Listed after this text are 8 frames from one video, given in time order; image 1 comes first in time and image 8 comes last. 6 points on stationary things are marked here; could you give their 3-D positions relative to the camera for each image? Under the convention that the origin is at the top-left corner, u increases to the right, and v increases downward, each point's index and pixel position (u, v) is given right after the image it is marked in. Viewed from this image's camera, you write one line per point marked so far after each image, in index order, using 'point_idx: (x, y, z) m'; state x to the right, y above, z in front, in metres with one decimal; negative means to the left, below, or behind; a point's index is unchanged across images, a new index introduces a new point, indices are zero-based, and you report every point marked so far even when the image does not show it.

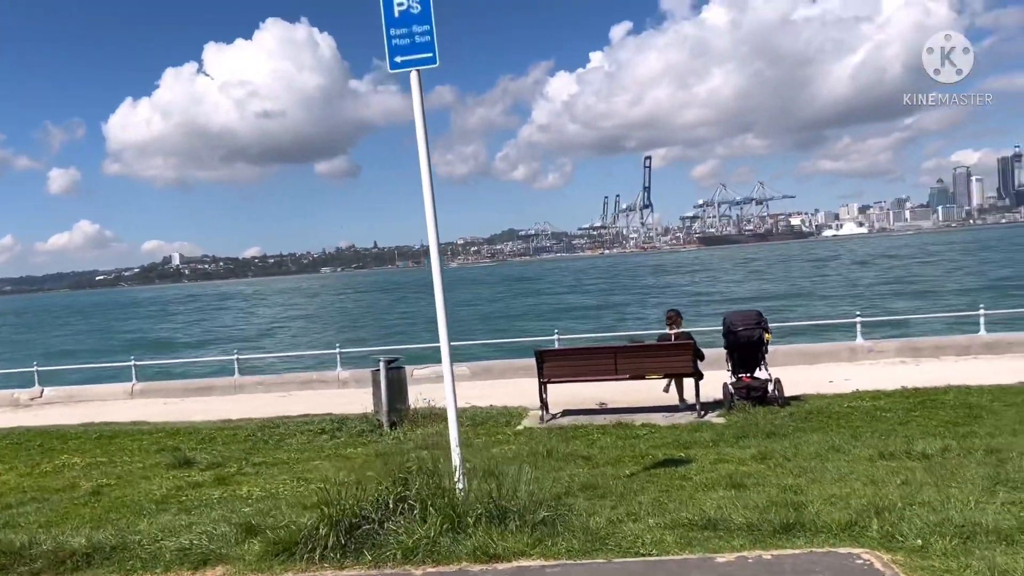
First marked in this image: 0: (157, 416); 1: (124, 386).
0: (-6.0, -2.2, +14.3) m
1: (-7.3, -1.9, +16.2) m
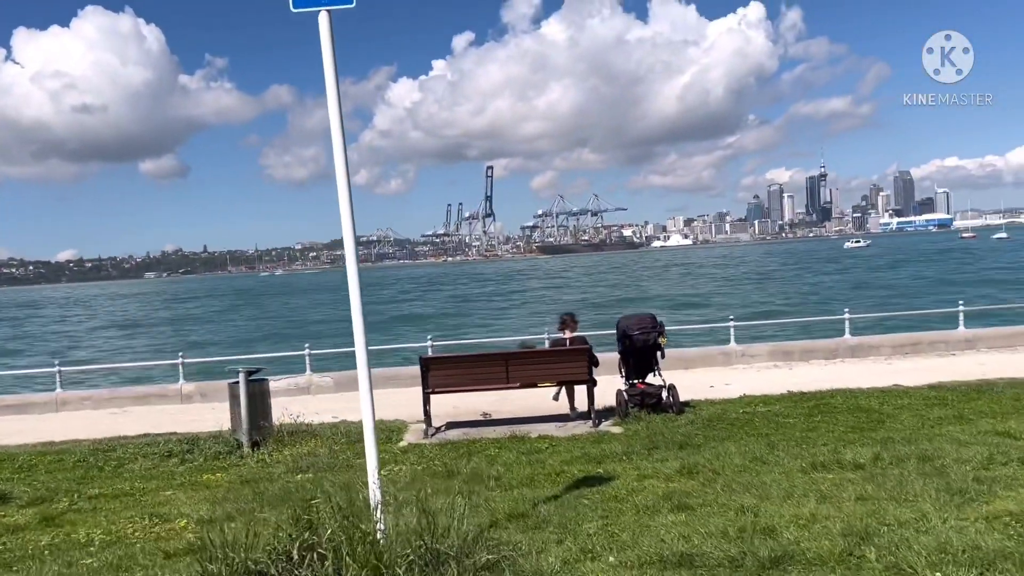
0: (-7.9, -2.2, +12.1) m
1: (-9.6, -1.9, +13.7) m
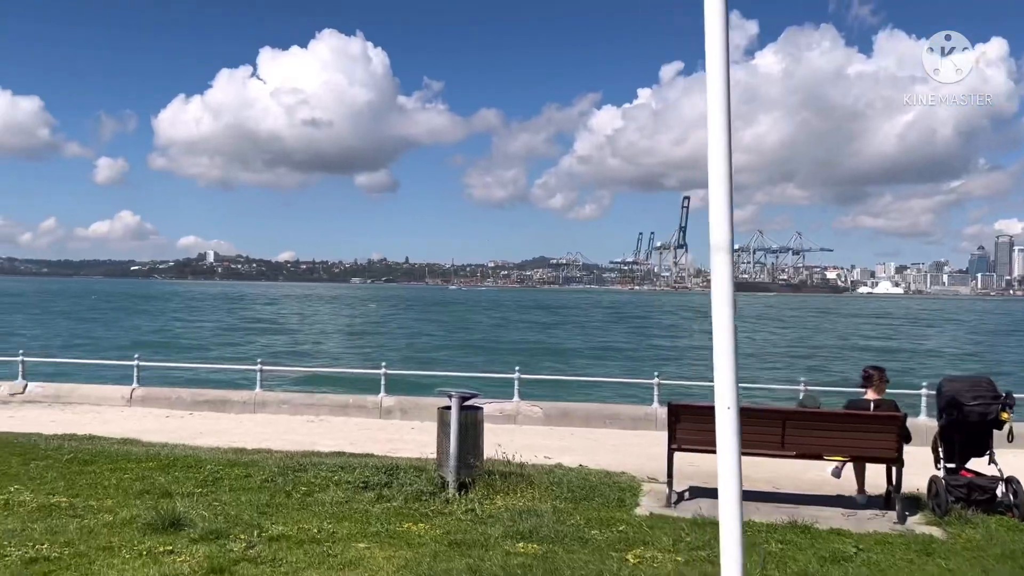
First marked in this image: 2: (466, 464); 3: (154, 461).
0: (-4.8, -2.0, +11.5) m
1: (-6.1, -1.6, +13.4) m
2: (-0.4, -1.7, +8.0) m
3: (-3.8, -1.9, +9.1) m
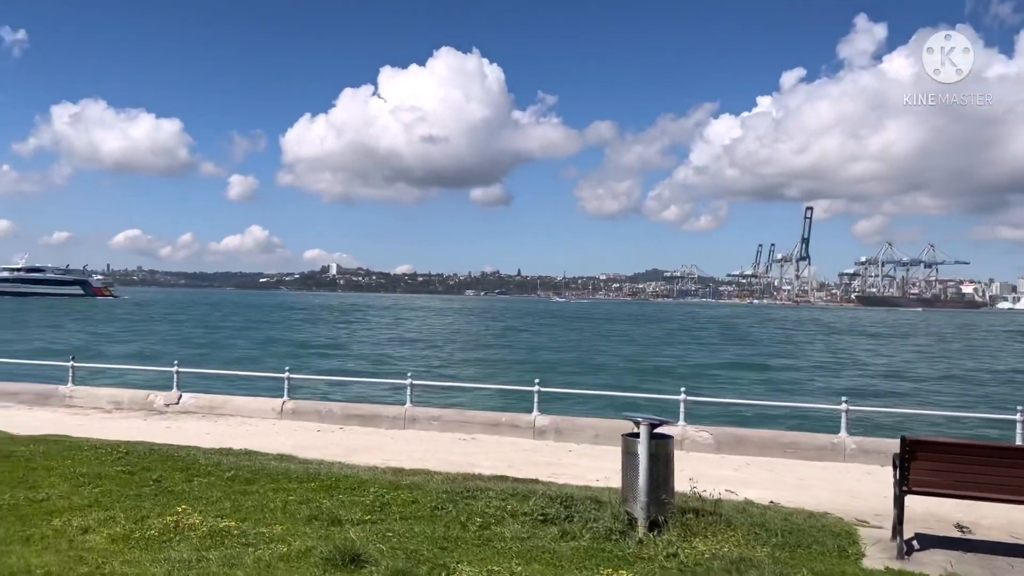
0: (-2.7, -2.1, +11.2) m
1: (-3.7, -1.8, +13.2) m
2: (+1.2, -1.8, +7.2) m
3: (-2.0, -2.0, +8.7) m
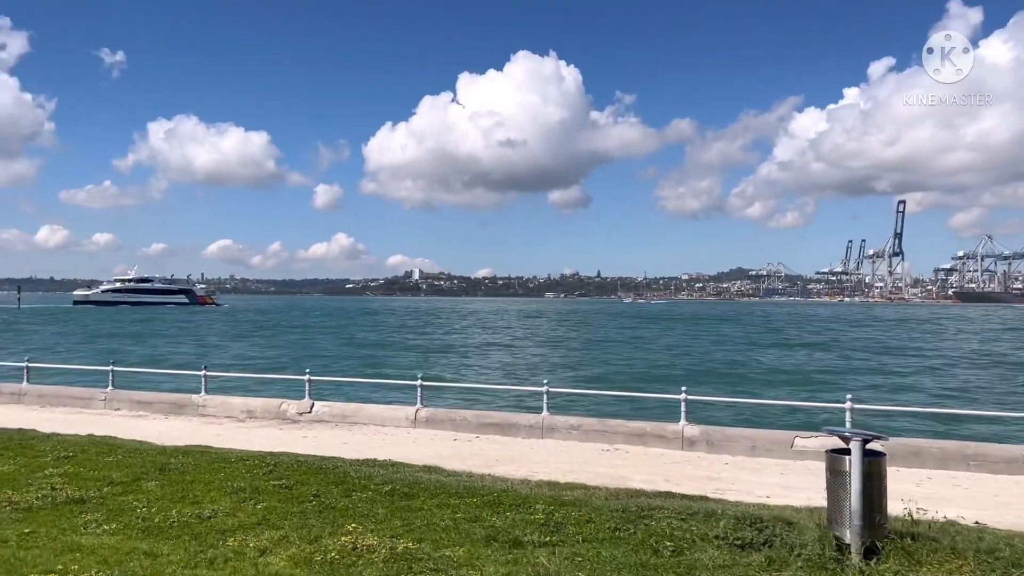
0: (-0.8, -2.2, +10.8) m
1: (-1.6, -1.9, +13.0) m
2: (+2.7, -1.8, +6.4) m
3: (-0.3, -2.0, +8.3) m
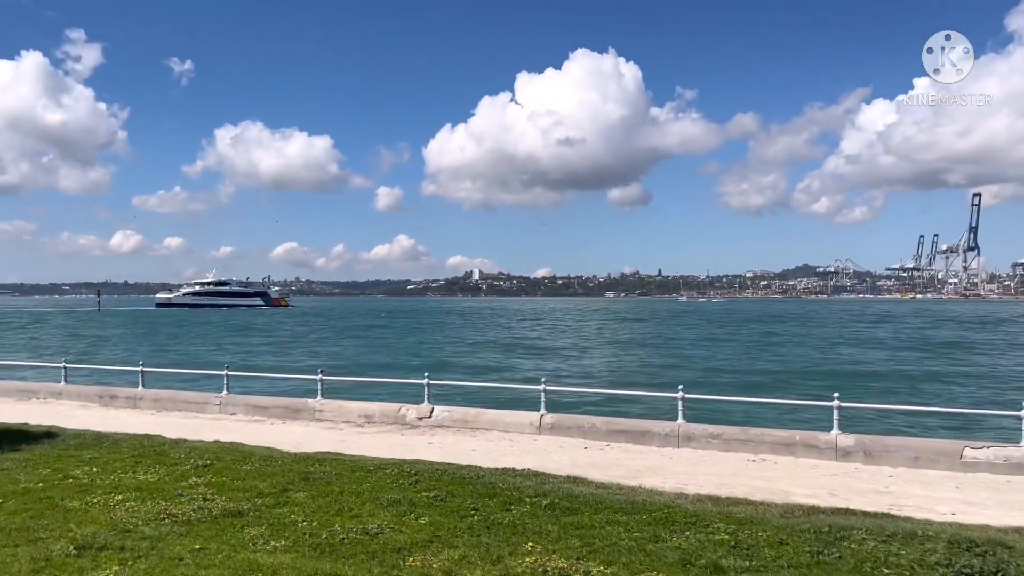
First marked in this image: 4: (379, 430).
0: (+0.9, -2.2, +10.3) m
1: (+0.3, -1.9, +12.5) m
2: (+4.1, -1.8, +5.7) m
3: (+1.2, -2.1, +7.7) m
4: (-2.1, -2.2, +13.2) m
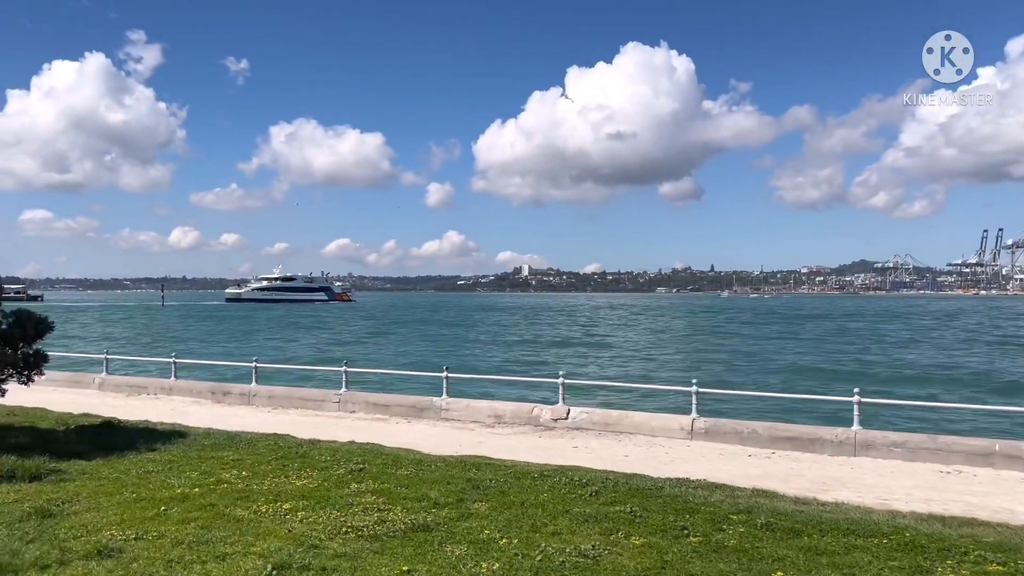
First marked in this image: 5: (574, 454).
0: (+2.8, -2.2, +9.4) m
1: (+2.3, -1.8, +11.7) m
2: (+5.8, -1.7, +4.6) m
3: (+3.0, -2.0, +6.8) m
4: (0.0, -2.1, +12.5) m
5: (+0.8, -2.2, +11.1) m
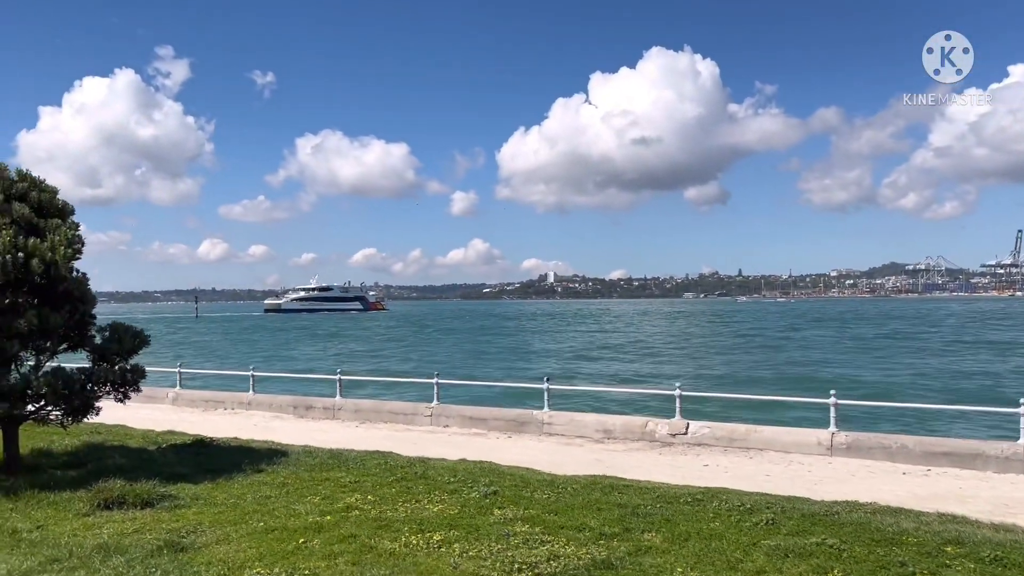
0: (+4.3, -2.2, +8.5) m
1: (+3.9, -1.9, +10.8) m
2: (+7.1, -1.7, +3.7) m
3: (+4.4, -2.0, +5.9) m
4: (+1.6, -2.2, +11.7) m
5: (+2.4, -2.2, +10.3) m
